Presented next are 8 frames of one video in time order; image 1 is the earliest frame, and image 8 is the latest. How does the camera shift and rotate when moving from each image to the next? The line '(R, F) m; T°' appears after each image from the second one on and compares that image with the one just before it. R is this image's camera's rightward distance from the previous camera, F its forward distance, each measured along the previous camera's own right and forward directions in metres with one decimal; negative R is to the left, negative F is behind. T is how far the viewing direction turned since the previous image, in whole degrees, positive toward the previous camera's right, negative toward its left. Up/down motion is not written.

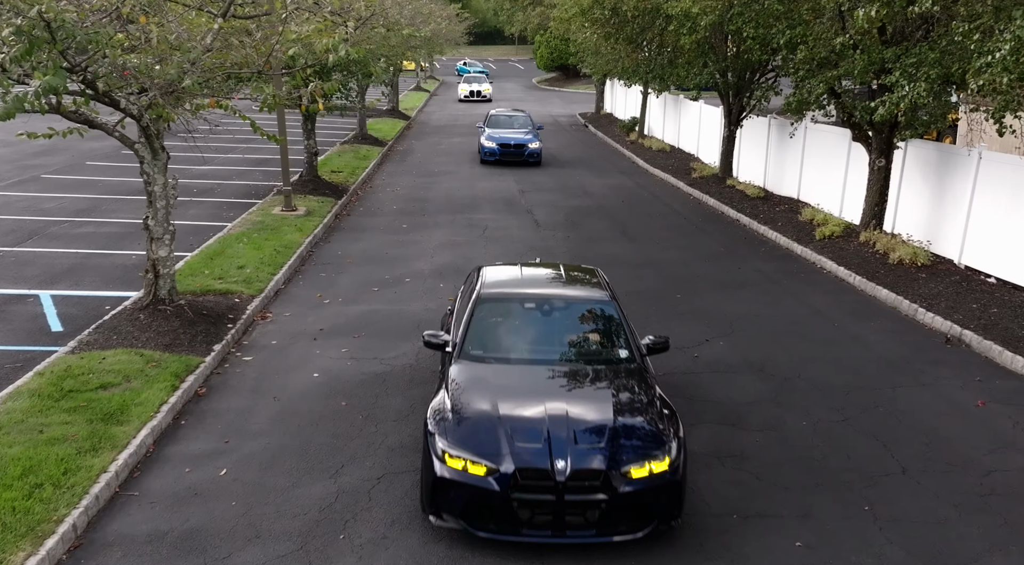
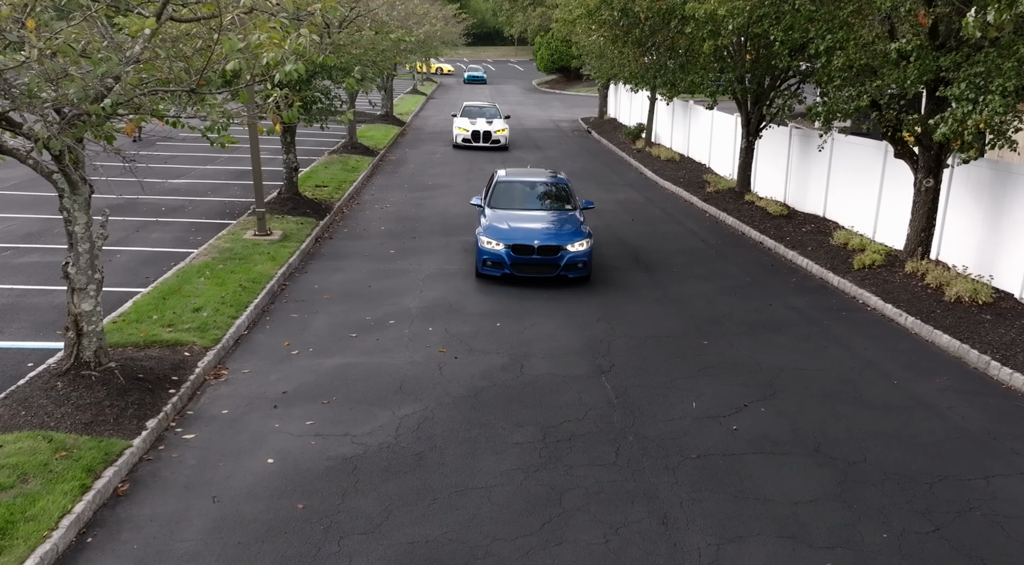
(0.0, +1.7) m; 0°
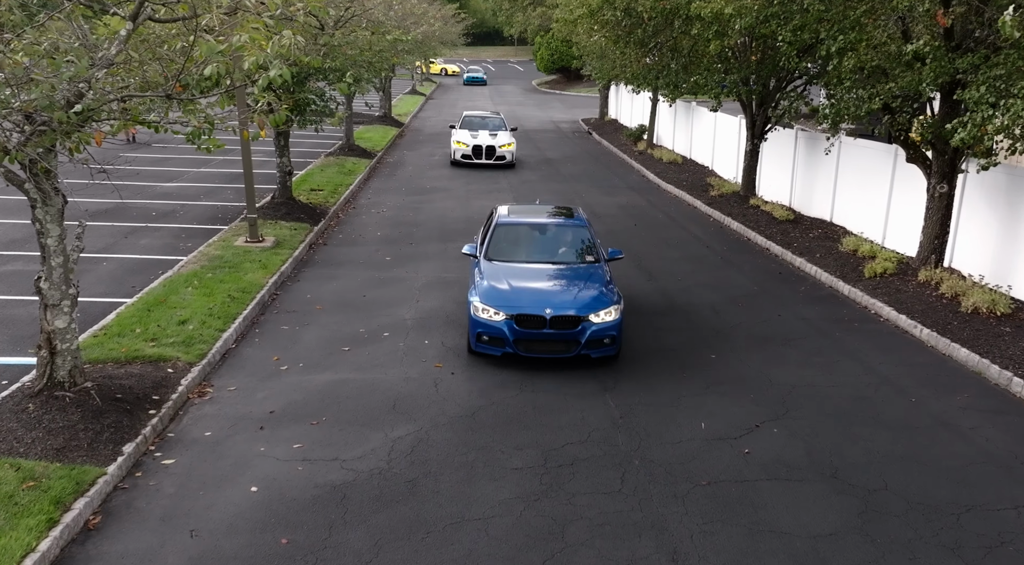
(0.0, +0.4) m; 0°
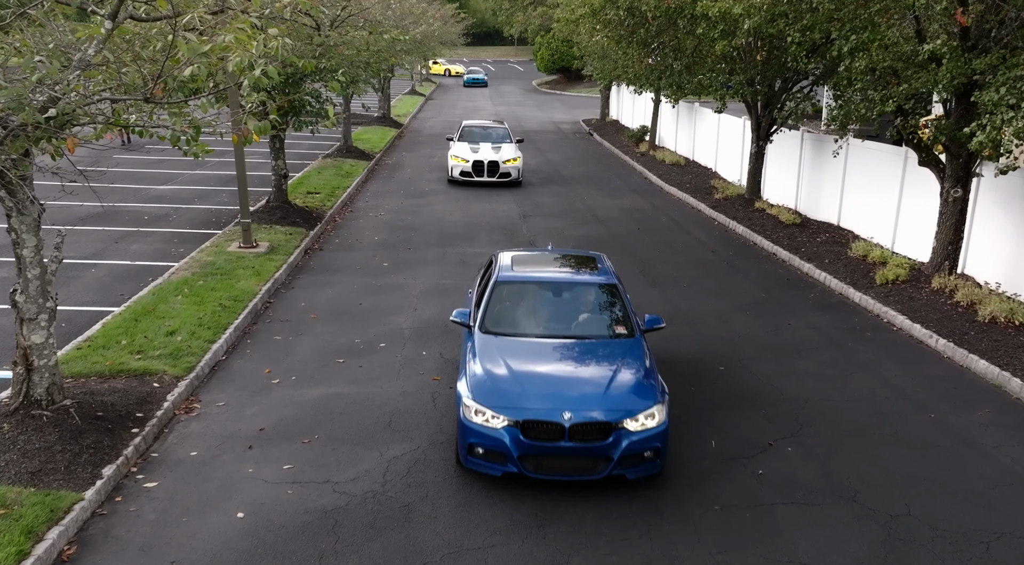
(0.0, +0.4) m; 0°
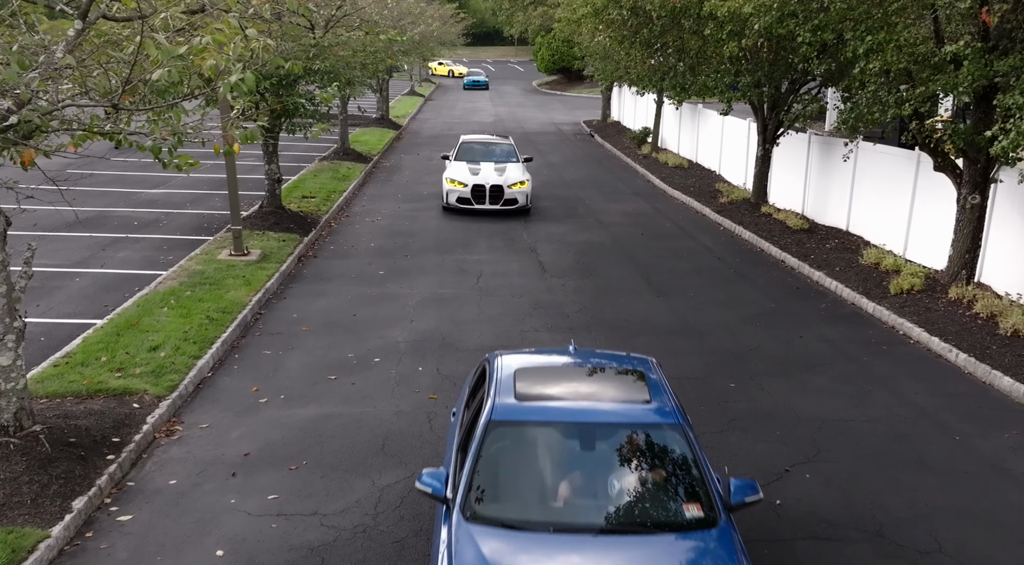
(0.0, +0.5) m; 0°
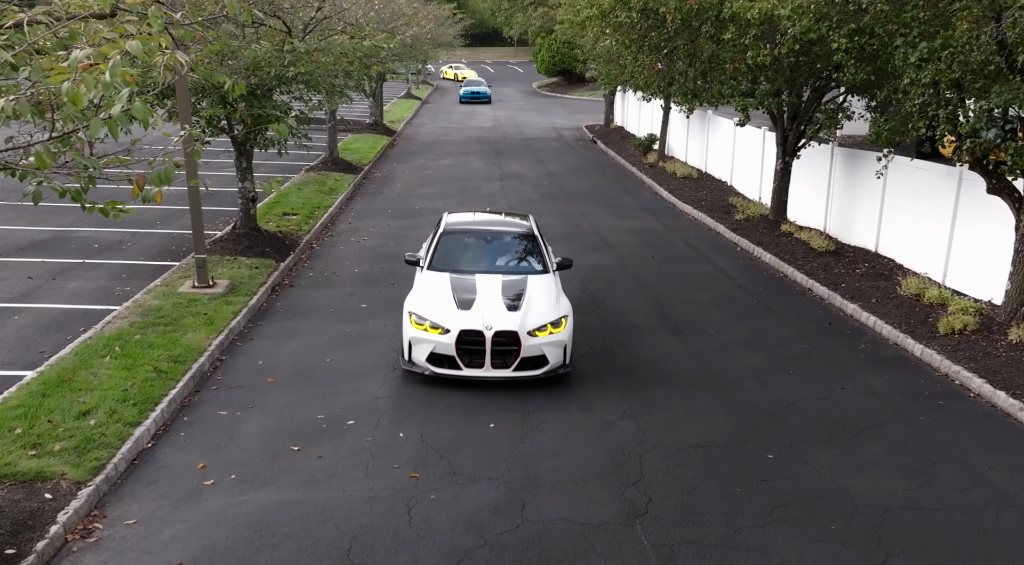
(0.0, +1.5) m; 0°
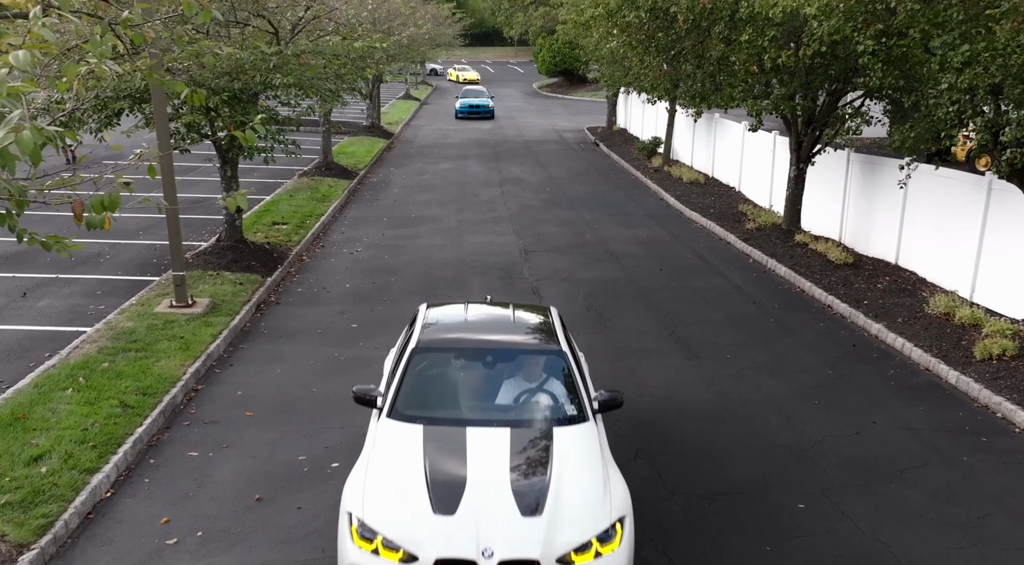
(0.0, +0.8) m; 0°
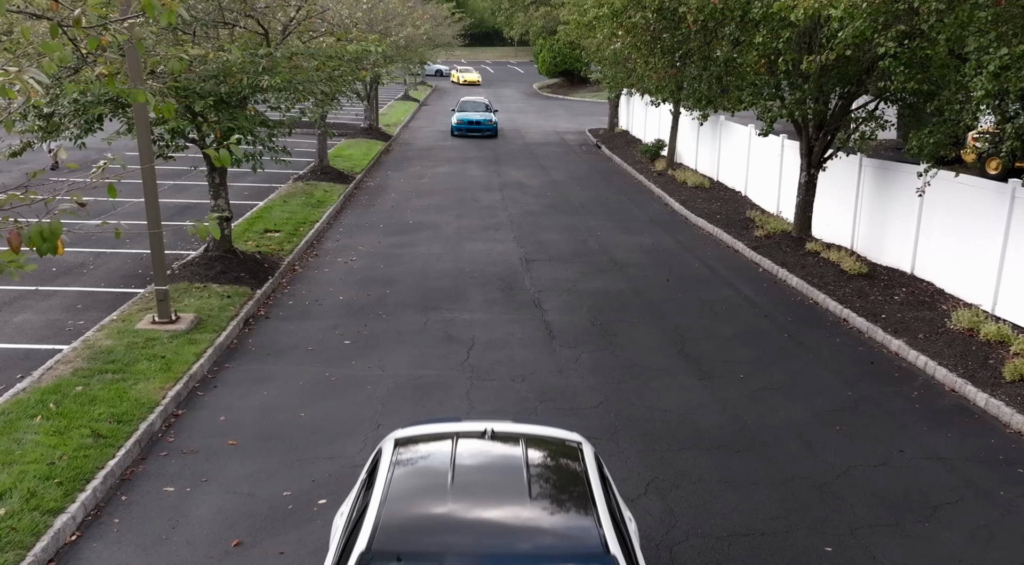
(0.0, +0.6) m; 0°
